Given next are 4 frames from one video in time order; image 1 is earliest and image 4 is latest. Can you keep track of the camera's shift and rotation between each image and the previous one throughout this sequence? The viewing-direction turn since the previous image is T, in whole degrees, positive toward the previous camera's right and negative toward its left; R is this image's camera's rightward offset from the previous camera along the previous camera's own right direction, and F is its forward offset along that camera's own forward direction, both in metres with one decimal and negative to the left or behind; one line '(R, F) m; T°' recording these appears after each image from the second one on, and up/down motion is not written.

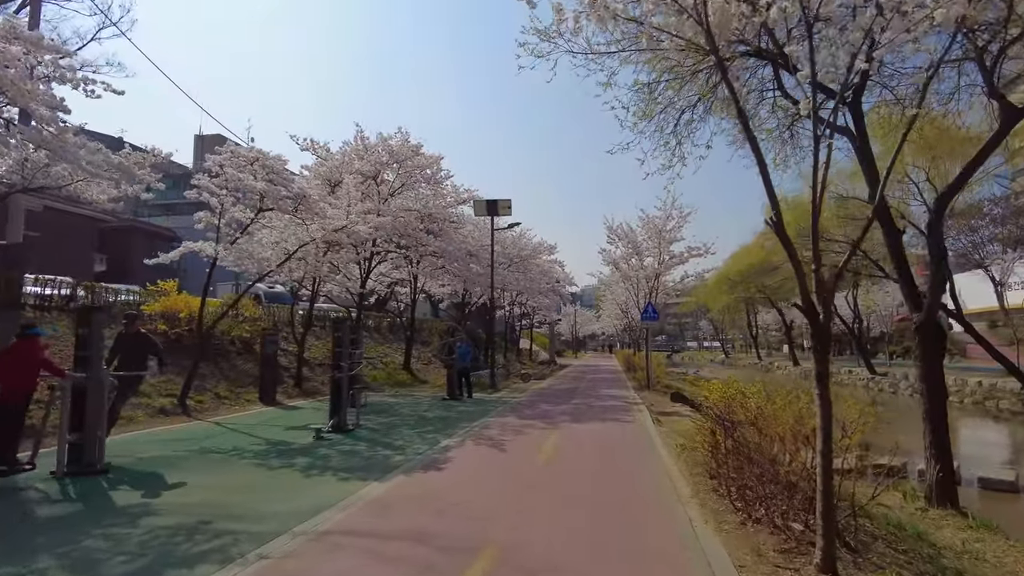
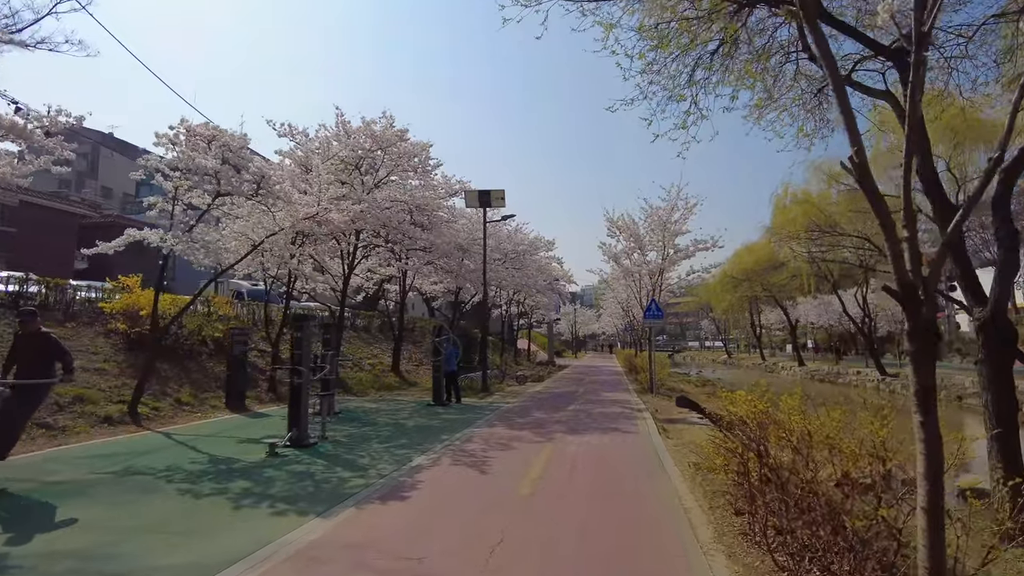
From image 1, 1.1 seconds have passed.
(+0.2, +1.4) m; 0°
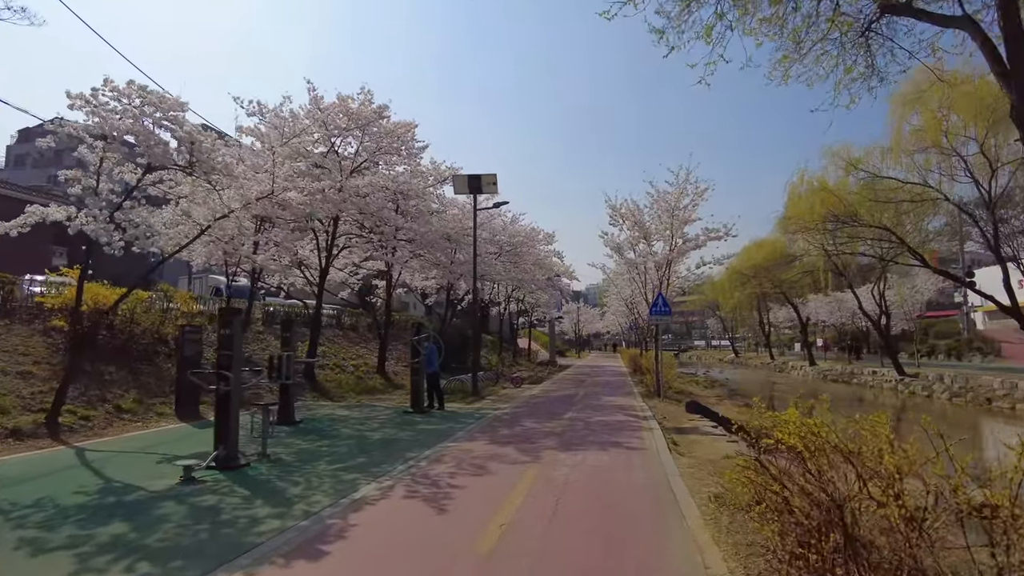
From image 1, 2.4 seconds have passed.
(+0.3, +1.8) m; 0°
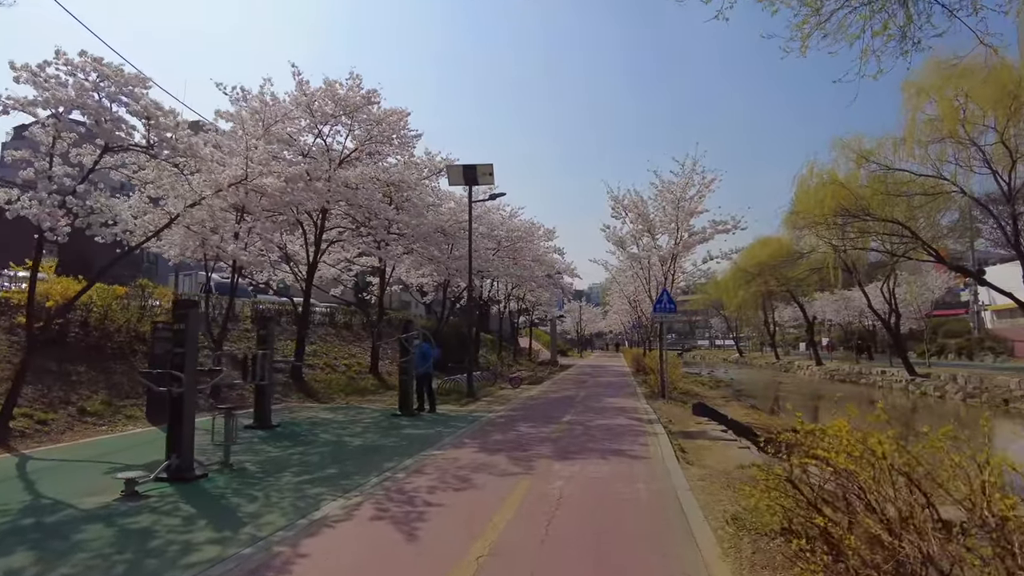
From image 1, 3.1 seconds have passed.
(+0.1, +0.9) m; 0°
